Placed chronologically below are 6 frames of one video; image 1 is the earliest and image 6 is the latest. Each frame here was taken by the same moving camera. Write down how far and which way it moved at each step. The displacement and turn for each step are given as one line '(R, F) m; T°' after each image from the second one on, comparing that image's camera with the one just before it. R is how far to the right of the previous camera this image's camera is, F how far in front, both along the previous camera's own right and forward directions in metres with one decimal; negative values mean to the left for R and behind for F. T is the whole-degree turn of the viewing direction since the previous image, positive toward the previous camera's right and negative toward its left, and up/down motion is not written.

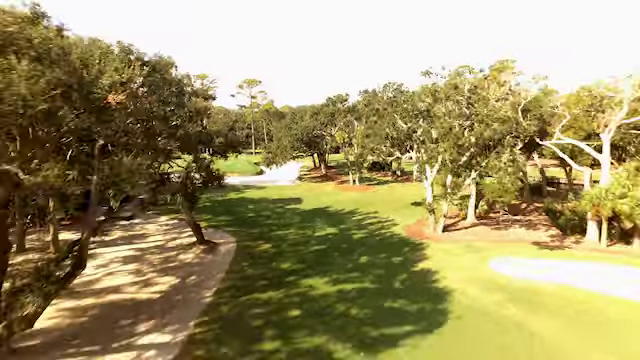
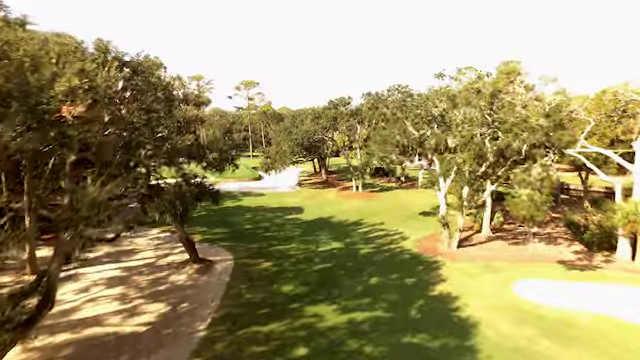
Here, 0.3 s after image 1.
(-0.5, +2.3) m; 0°
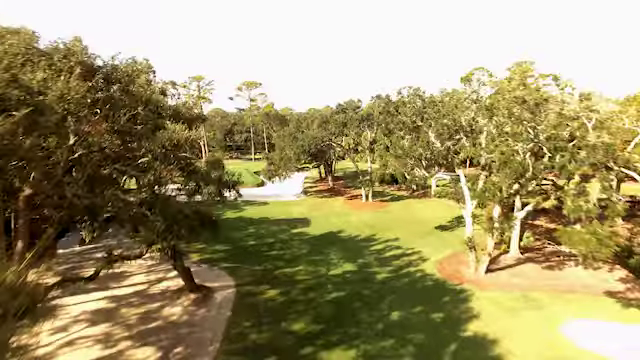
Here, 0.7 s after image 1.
(-0.6, +2.8) m; 0°
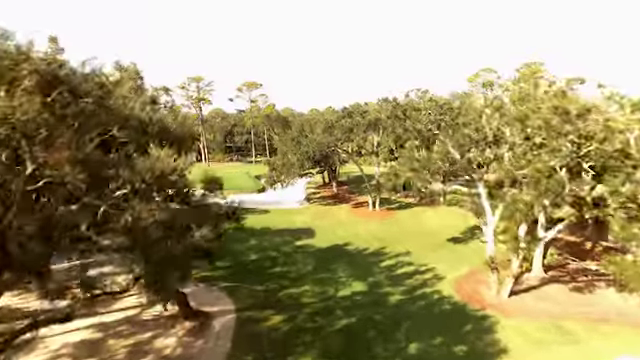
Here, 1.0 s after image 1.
(-0.4, +2.0) m; 0°
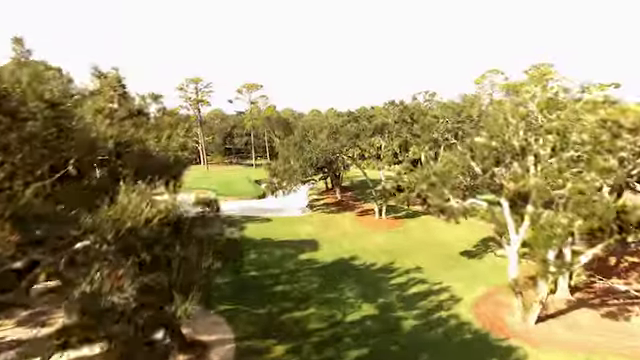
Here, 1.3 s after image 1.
(-0.4, +2.0) m; 0°
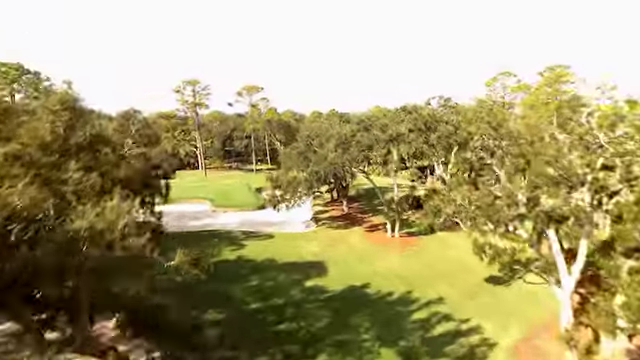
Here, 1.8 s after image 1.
(-0.6, +3.3) m; 0°
